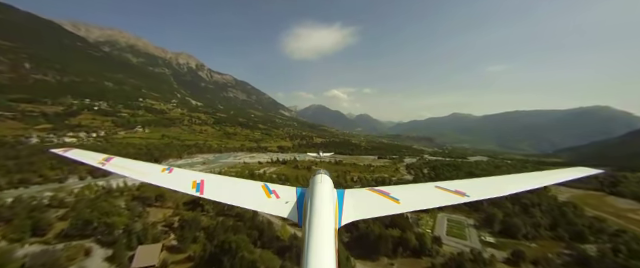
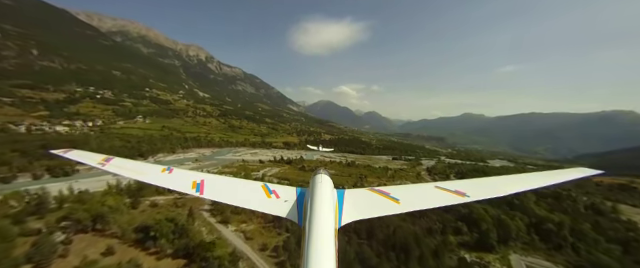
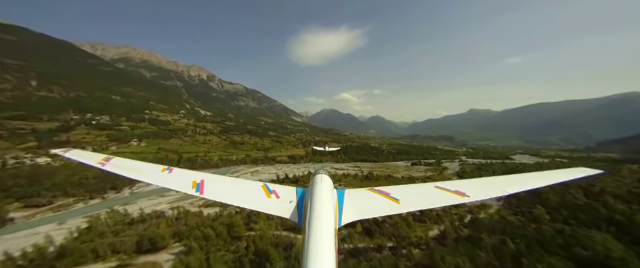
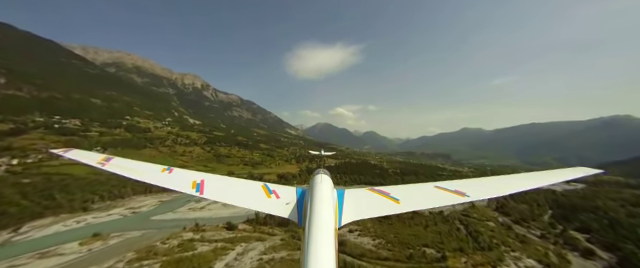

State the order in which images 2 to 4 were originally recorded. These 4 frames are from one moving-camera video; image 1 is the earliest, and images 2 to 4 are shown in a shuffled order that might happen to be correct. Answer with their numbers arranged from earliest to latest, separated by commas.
2, 3, 4
